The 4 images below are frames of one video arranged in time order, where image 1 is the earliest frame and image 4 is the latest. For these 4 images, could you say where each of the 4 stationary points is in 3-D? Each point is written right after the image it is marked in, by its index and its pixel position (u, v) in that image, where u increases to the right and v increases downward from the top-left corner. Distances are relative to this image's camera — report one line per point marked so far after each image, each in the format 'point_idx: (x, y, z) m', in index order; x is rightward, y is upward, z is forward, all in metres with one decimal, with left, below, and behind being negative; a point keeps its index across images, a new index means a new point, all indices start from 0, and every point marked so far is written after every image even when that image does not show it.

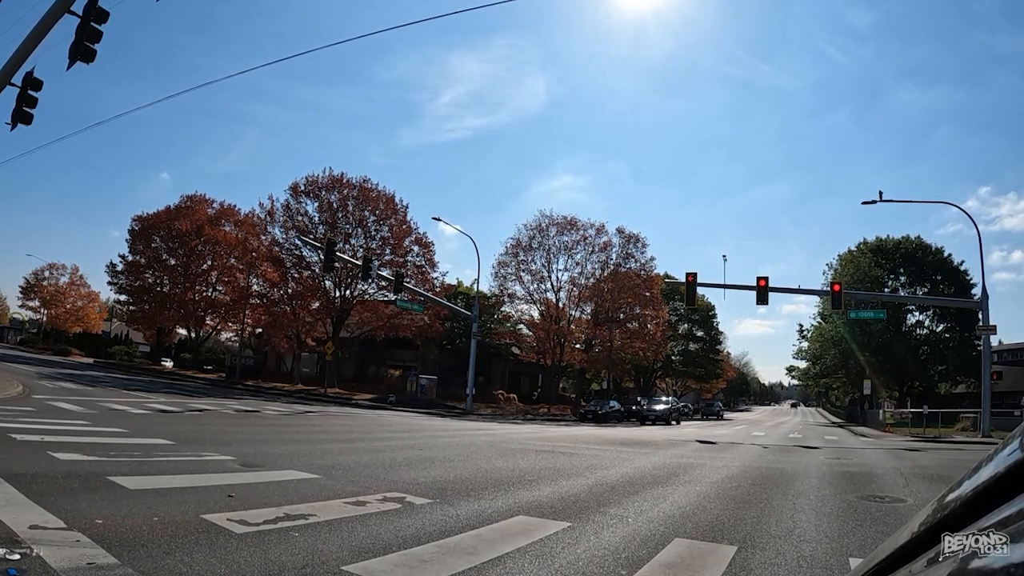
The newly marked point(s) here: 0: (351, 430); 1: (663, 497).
0: (-4.1, -3.7, +16.9) m
1: (+1.9, -2.7, +8.3) m
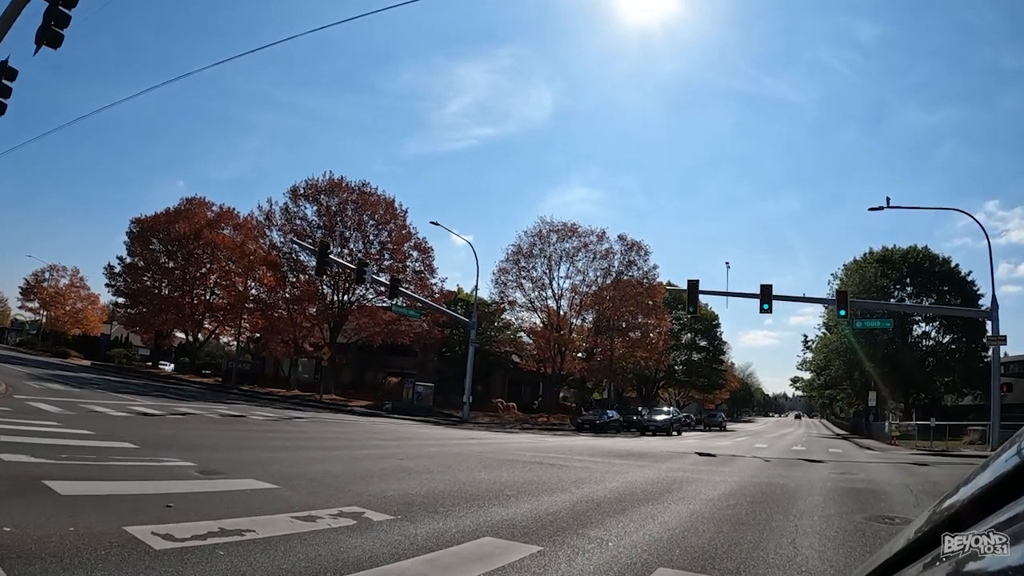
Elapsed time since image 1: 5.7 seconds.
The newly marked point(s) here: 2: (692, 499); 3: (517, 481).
0: (-4.3, -3.7, +16.3) m
1: (+1.6, -2.7, +7.7) m
2: (+2.6, -3.0, +9.3) m
3: (+0.1, -2.8, +9.5) m
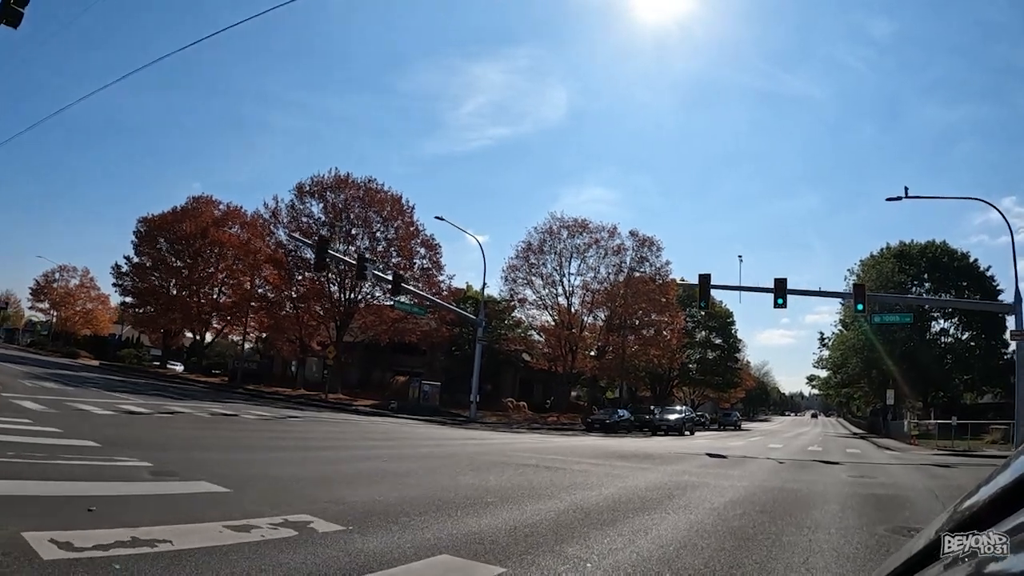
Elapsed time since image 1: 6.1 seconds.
0: (-4.3, -3.6, +15.7) m
1: (+1.4, -2.6, +7.0) m
2: (+2.4, -2.9, +8.6) m
3: (-0.1, -2.7, +8.8) m
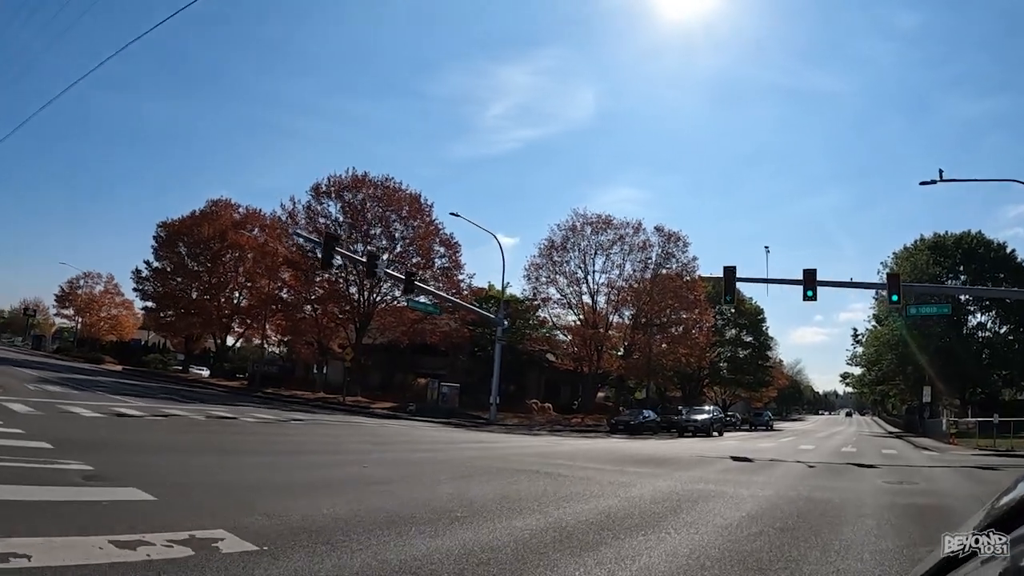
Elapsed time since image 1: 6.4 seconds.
0: (-4.1, -3.5, +14.9) m
1: (+1.2, -2.4, +6.0) m
2: (+2.3, -2.7, +7.5) m
3: (-0.2, -2.5, +7.9) m
